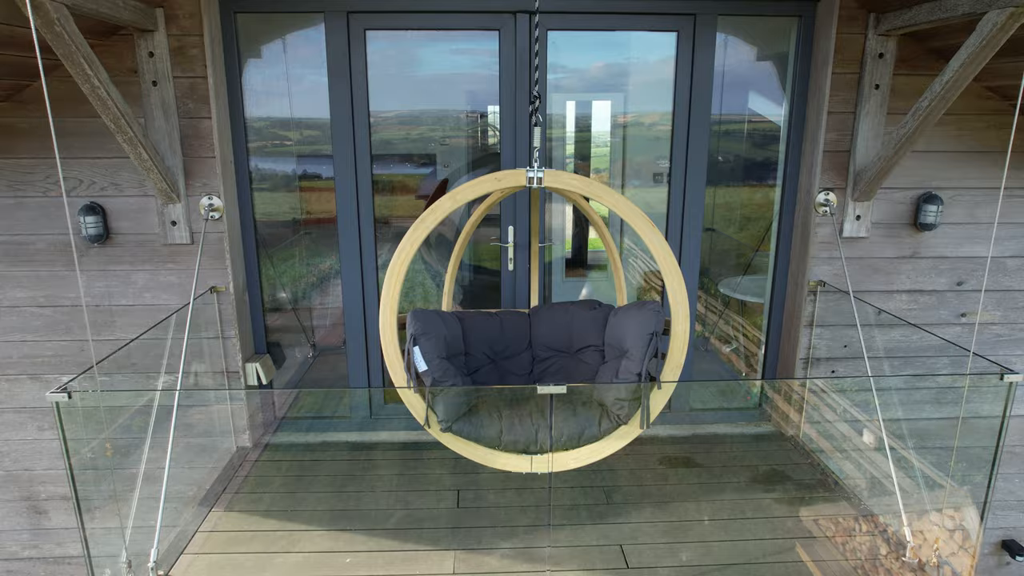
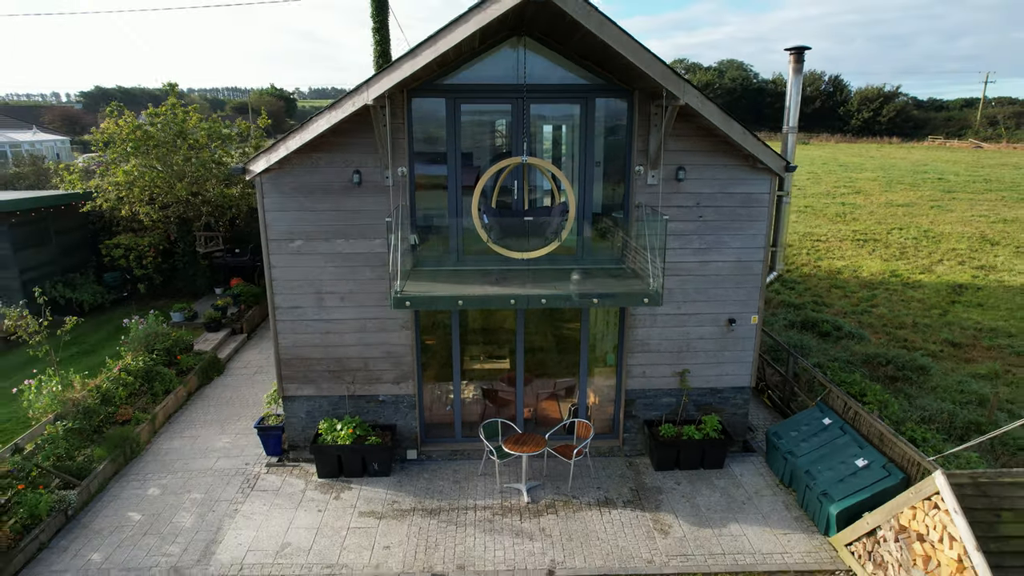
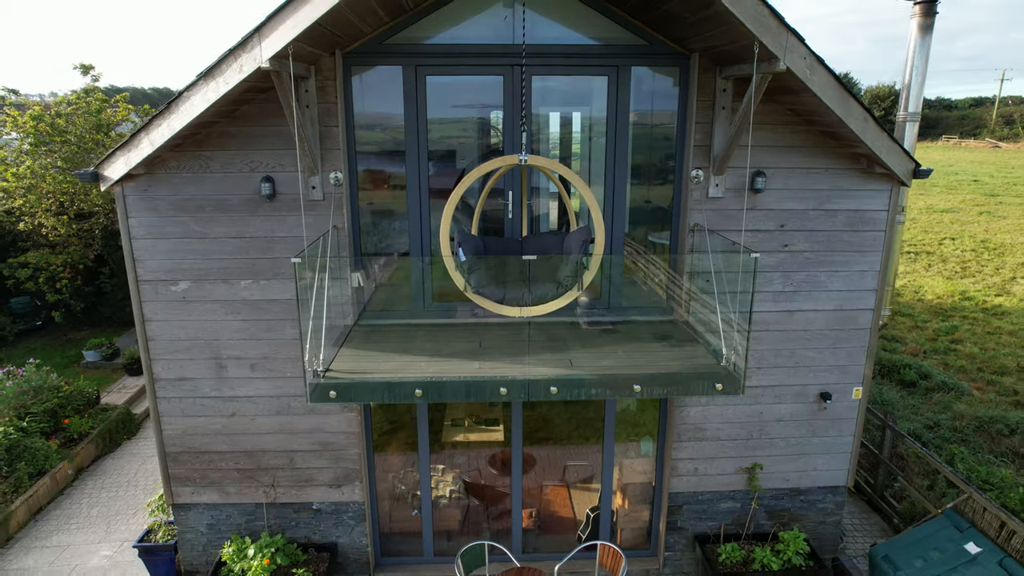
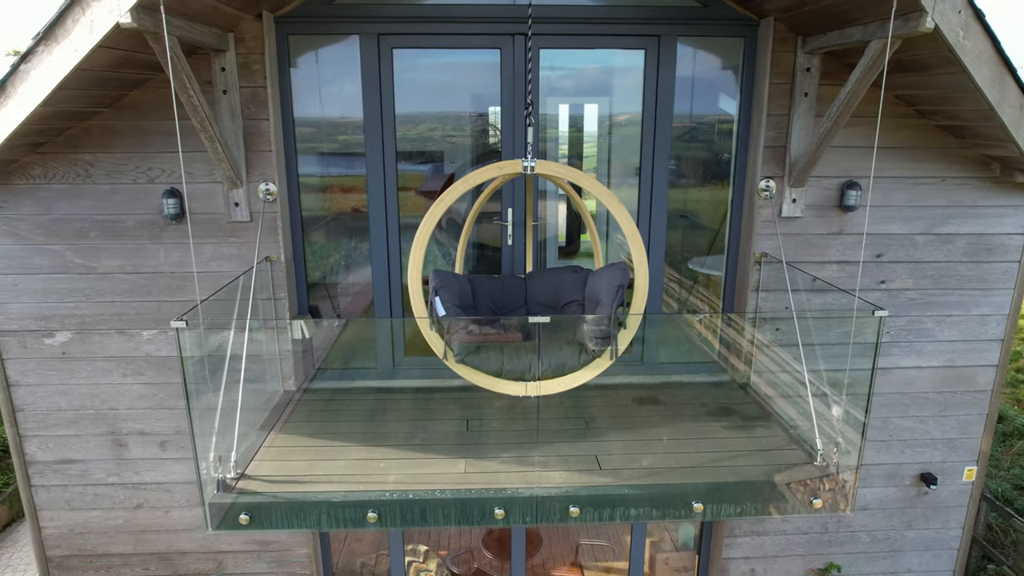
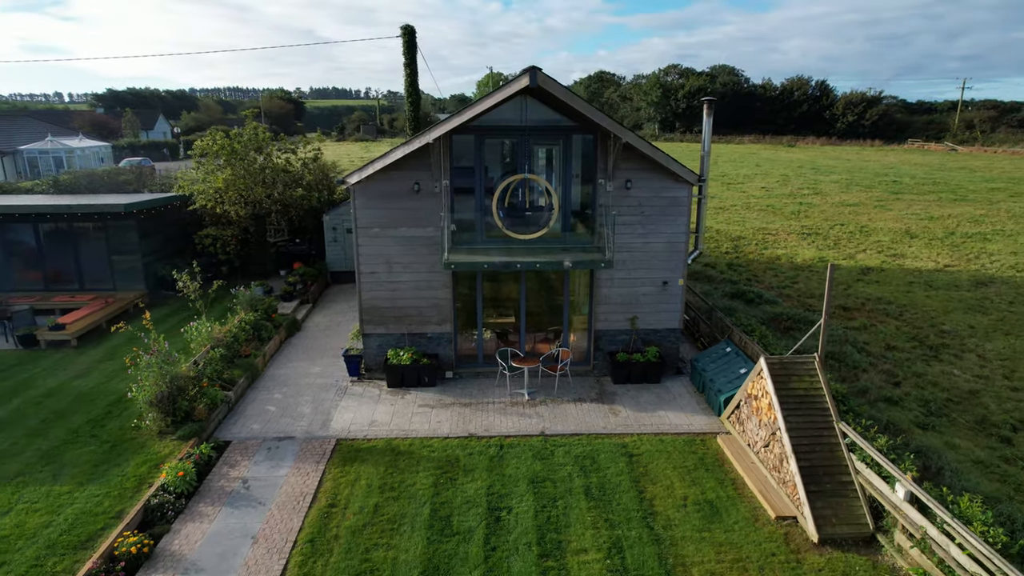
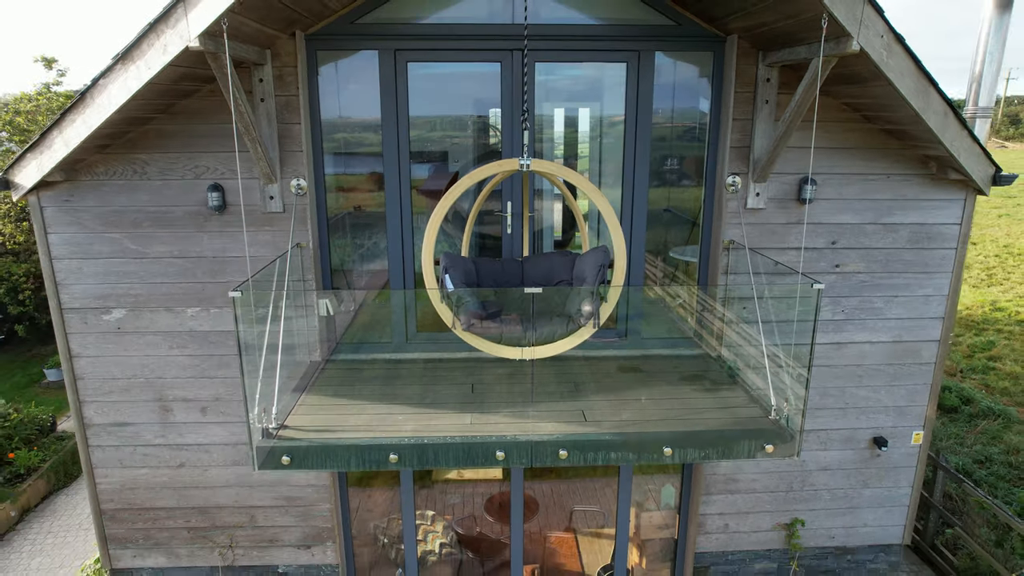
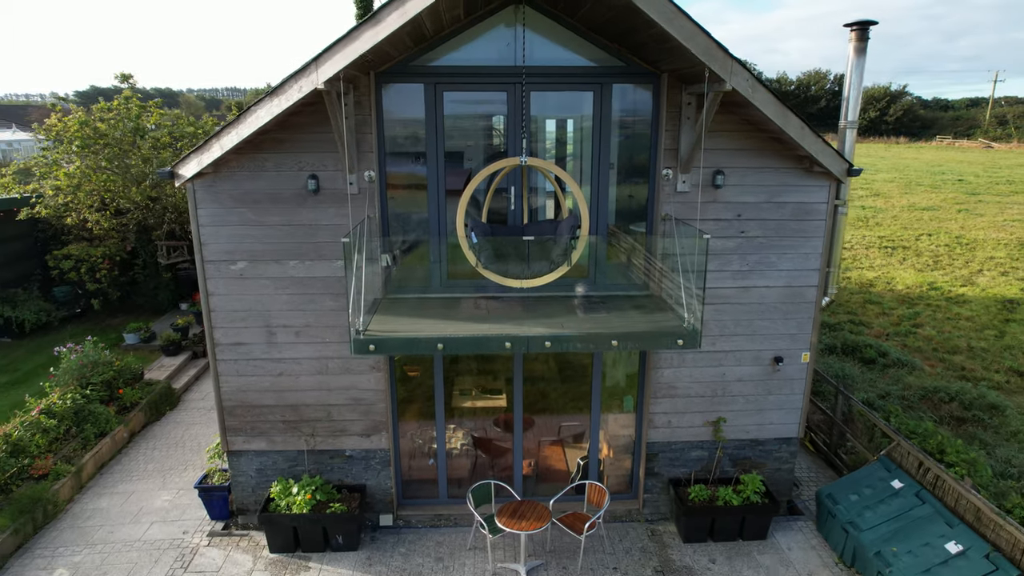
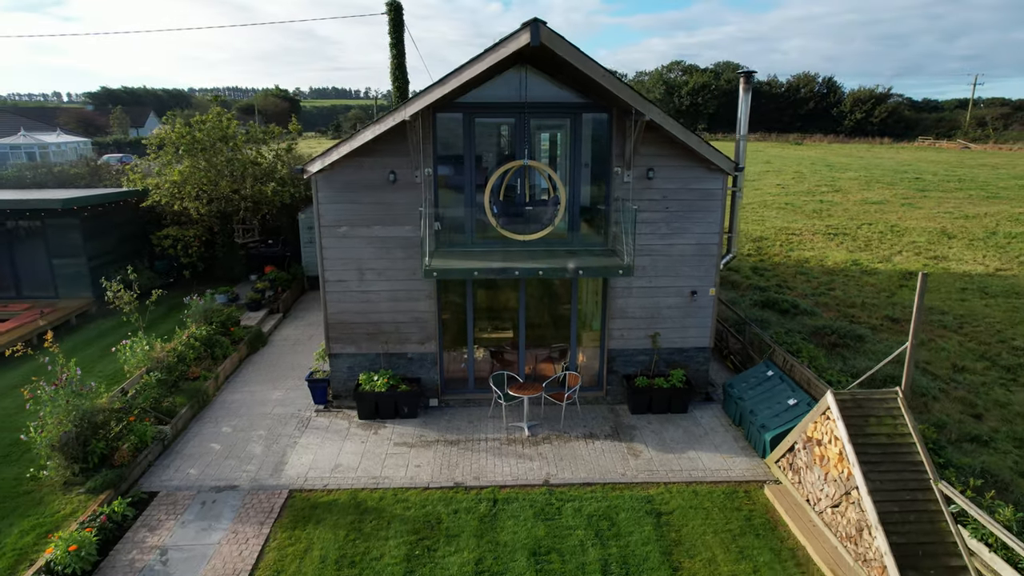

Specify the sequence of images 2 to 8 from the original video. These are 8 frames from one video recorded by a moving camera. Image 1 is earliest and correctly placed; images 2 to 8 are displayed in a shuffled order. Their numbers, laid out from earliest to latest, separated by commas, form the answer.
4, 6, 3, 7, 2, 8, 5
